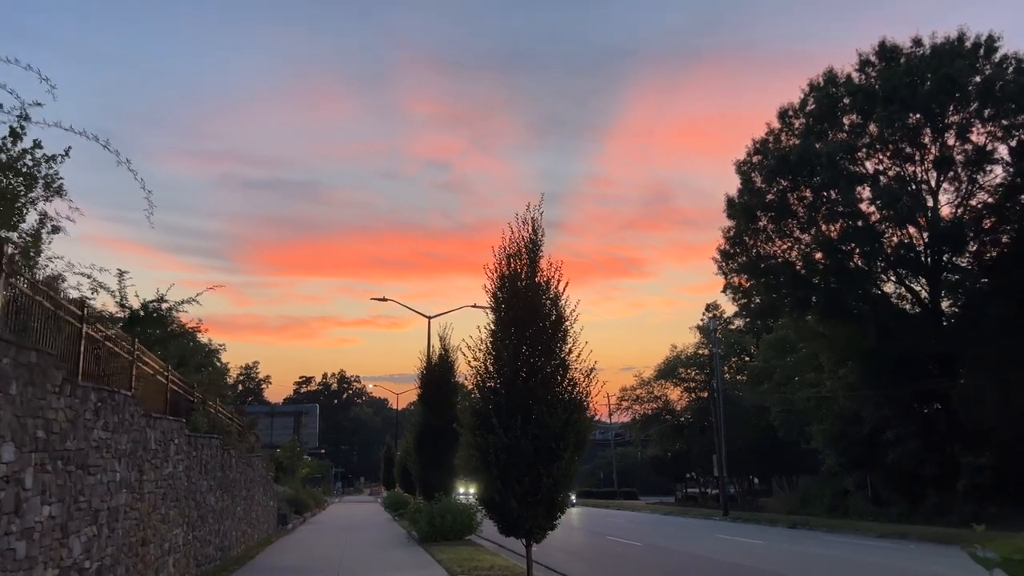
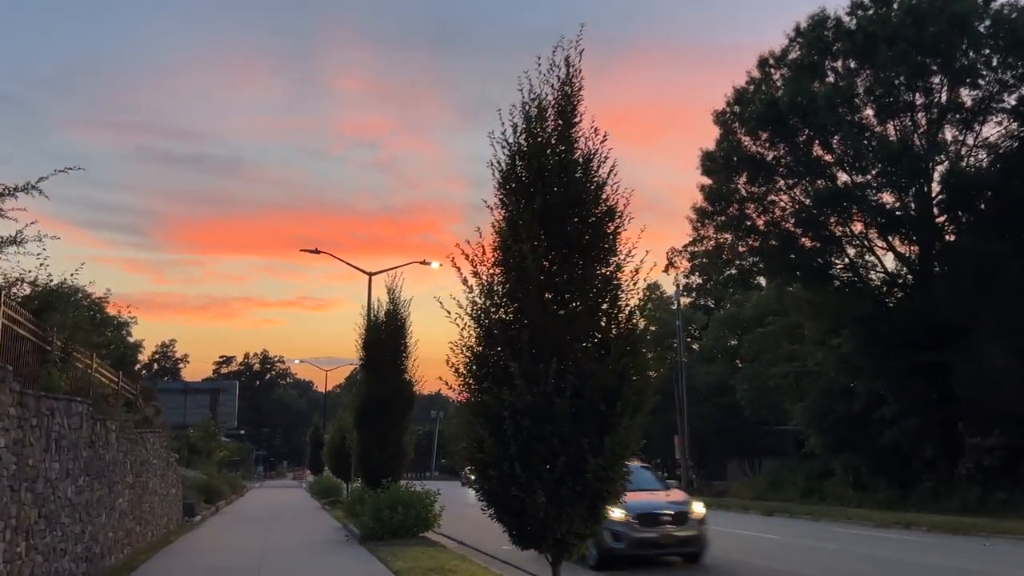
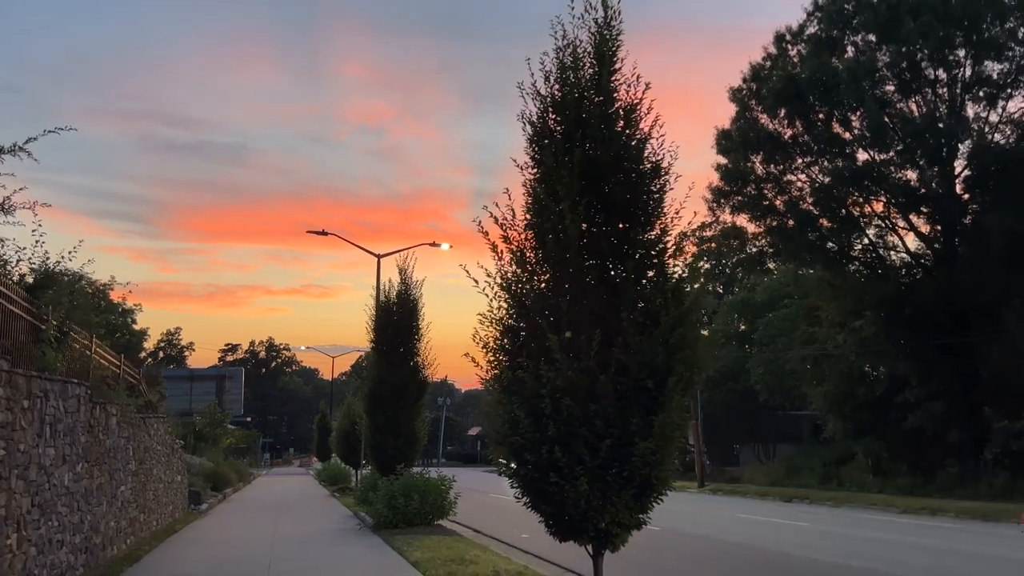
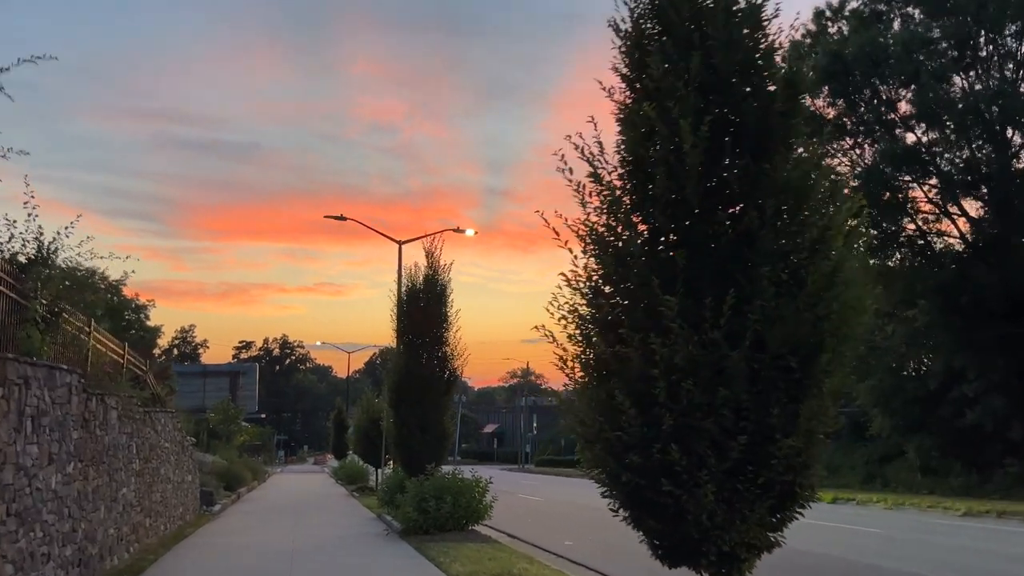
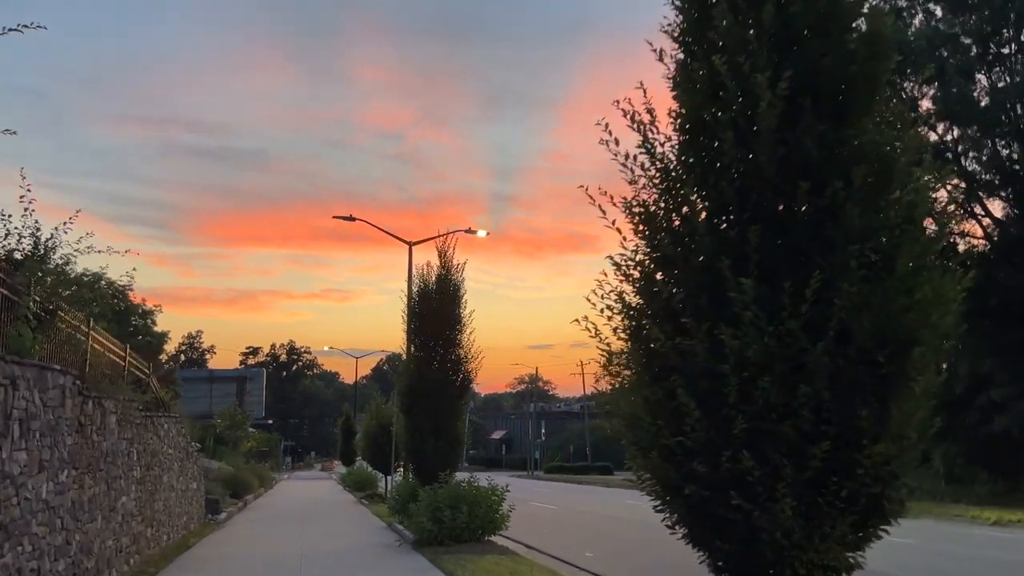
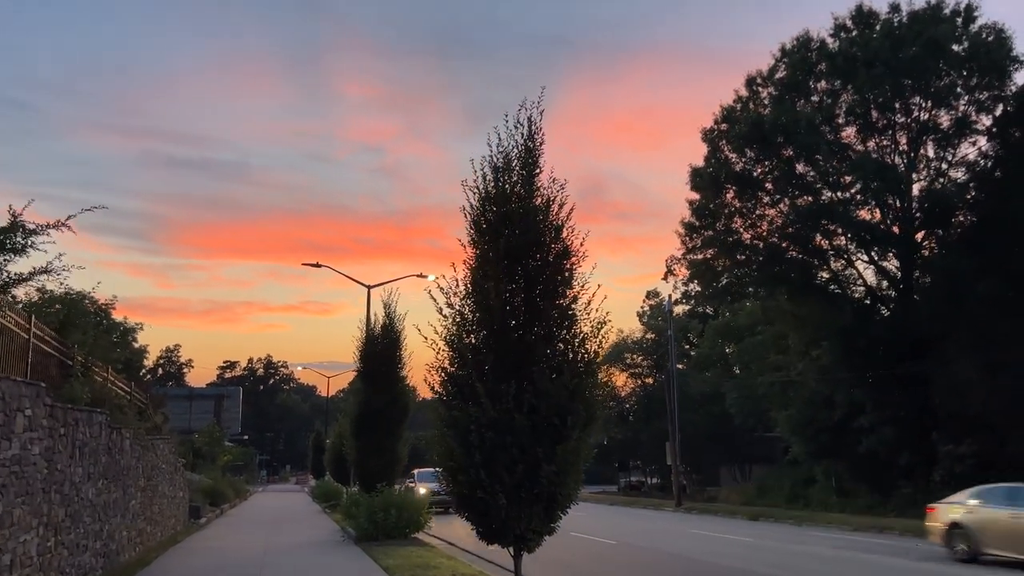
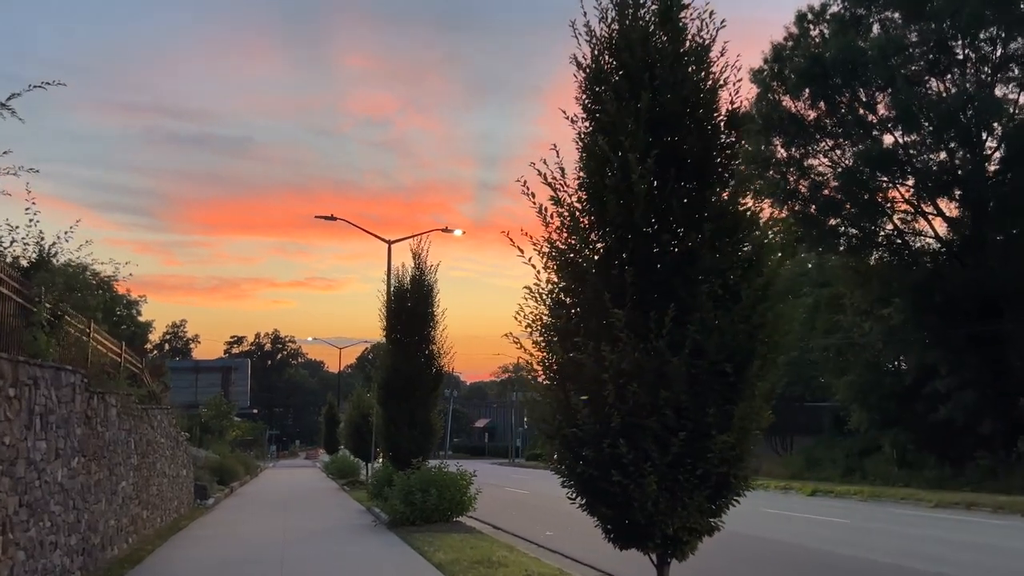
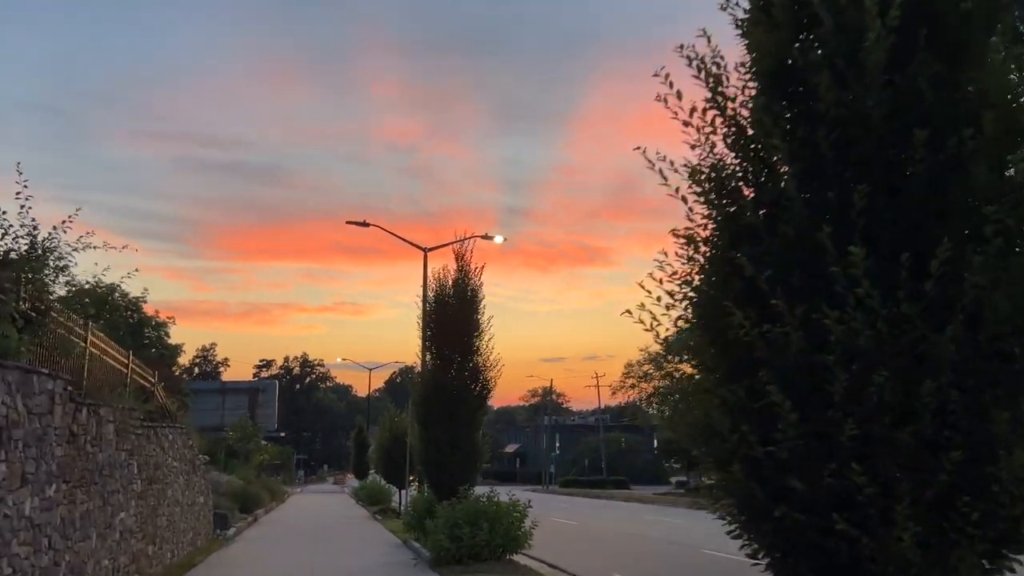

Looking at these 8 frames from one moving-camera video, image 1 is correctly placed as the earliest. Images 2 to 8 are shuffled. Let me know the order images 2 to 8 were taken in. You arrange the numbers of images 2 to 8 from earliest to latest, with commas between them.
6, 2, 3, 7, 4, 5, 8
